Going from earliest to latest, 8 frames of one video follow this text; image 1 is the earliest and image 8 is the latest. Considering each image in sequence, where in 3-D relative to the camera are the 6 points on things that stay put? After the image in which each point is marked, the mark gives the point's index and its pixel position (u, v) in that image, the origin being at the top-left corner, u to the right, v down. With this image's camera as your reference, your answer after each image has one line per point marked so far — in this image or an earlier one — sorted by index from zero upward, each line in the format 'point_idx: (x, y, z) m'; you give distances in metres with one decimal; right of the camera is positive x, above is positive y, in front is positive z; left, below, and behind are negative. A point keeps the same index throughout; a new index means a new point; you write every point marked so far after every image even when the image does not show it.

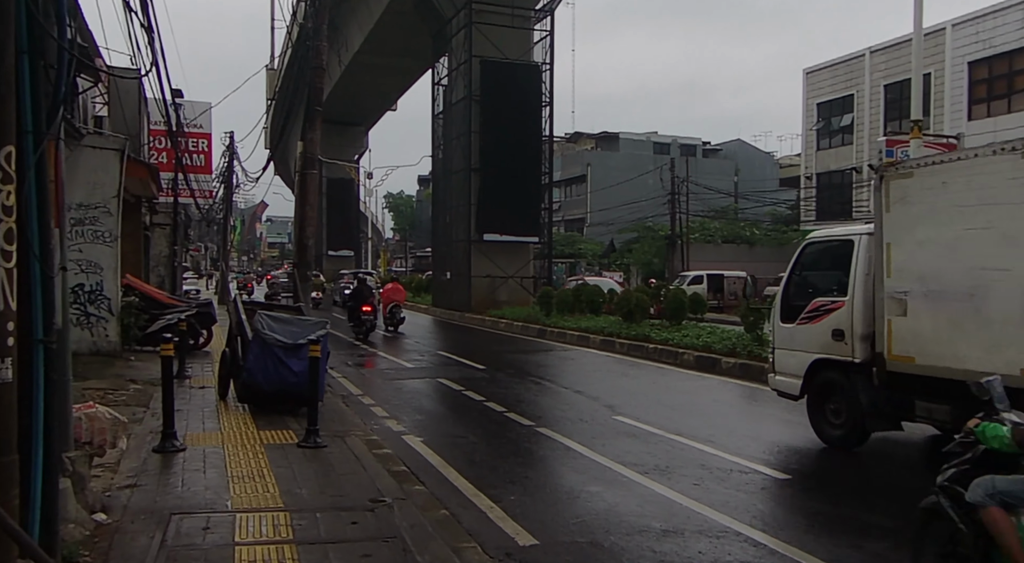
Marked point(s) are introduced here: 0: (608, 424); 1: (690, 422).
0: (+1.1, -1.7, +9.2) m
1: (+2.2, -1.7, +9.4) m
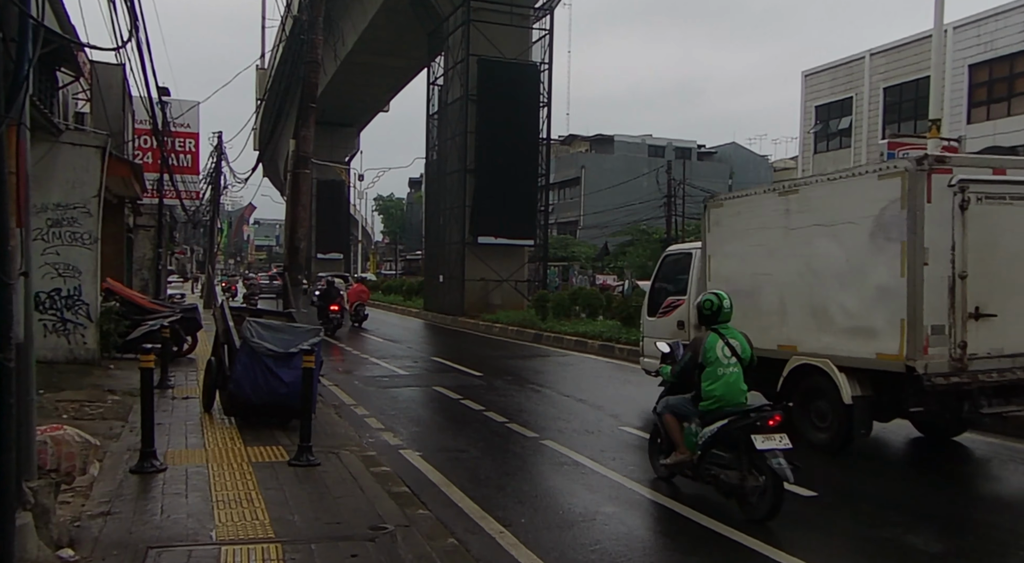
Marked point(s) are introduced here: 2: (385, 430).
0: (+1.2, -1.7, +8.7) m
1: (+2.2, -1.7, +9.0) m
2: (-1.5, -1.7, +8.9) m
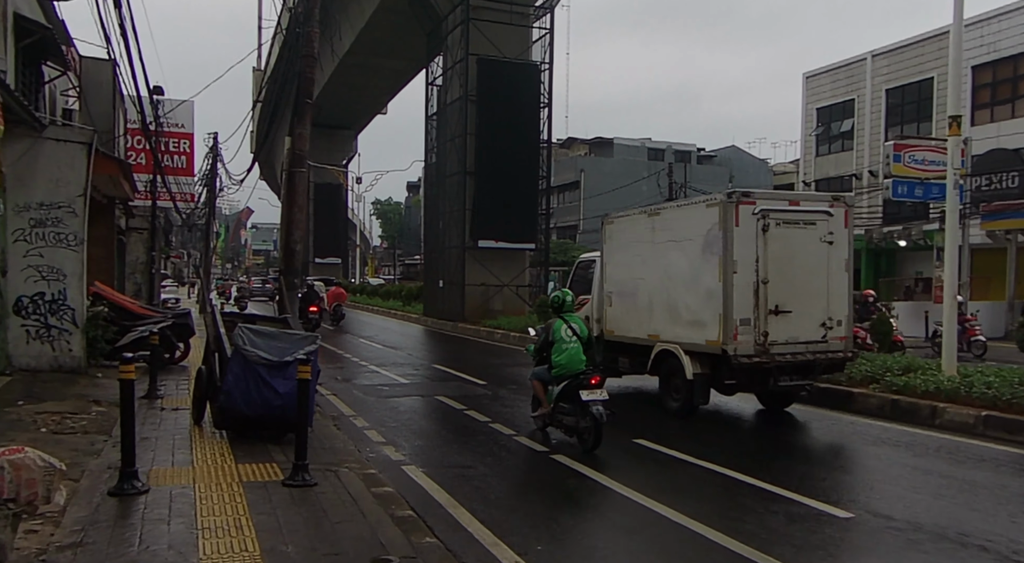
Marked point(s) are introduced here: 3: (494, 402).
0: (+1.3, -1.8, +8.2) m
1: (+2.3, -1.8, +8.5) m
2: (-1.4, -1.8, +8.4) m
3: (-0.3, -1.8, +11.8) m
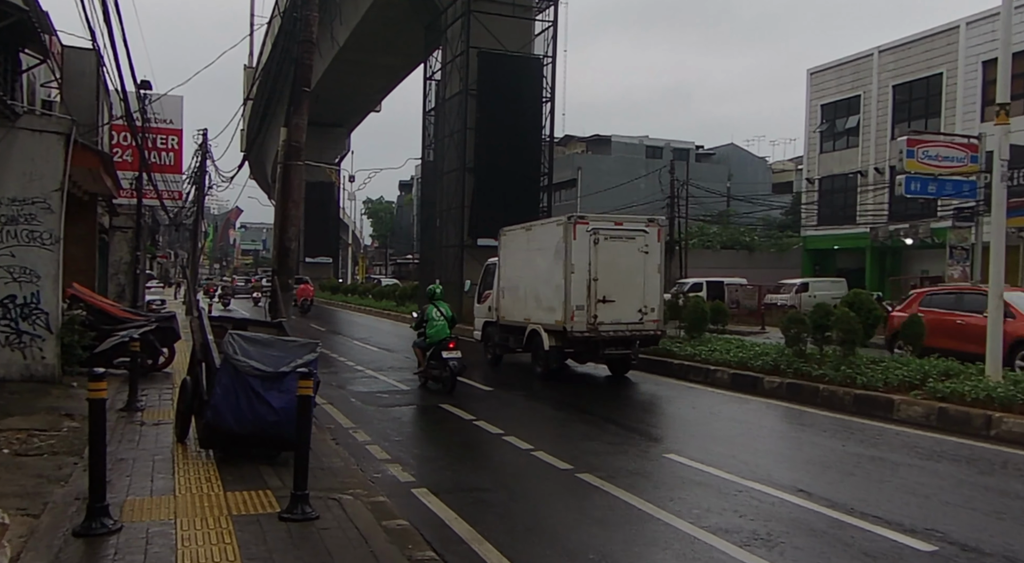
0: (+1.4, -1.8, +7.4) m
1: (+2.5, -1.8, +7.7) m
2: (-1.2, -1.8, +7.6) m
3: (-0.1, -1.8, +11.0) m
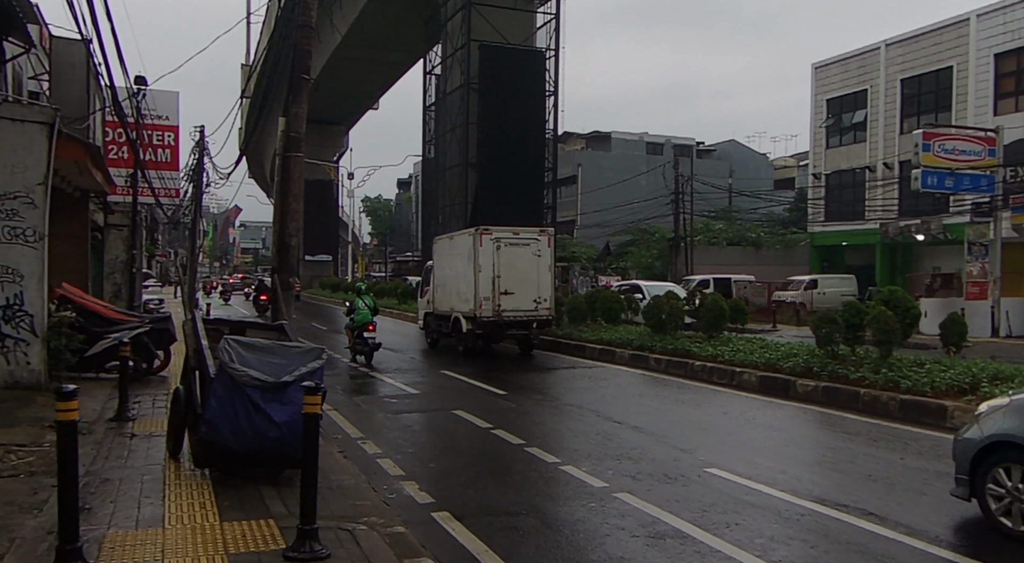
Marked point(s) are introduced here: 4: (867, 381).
0: (+1.7, -1.7, +6.7) m
1: (+2.7, -1.7, +7.0) m
2: (-0.9, -1.7, +6.9) m
3: (+0.1, -1.8, +10.2) m
4: (+4.8, -1.3, +10.5) m
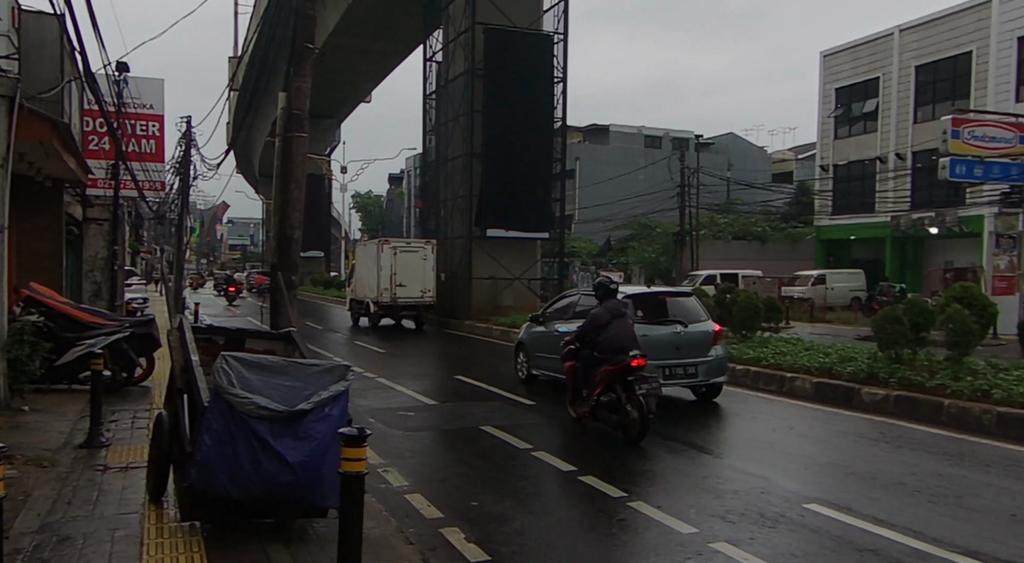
0: (+2.2, -1.7, +5.4) m
1: (+3.2, -1.7, +5.7) m
2: (-0.5, -1.7, +5.6) m
3: (+0.5, -1.7, +9.0) m
4: (+5.2, -1.3, +9.3) m
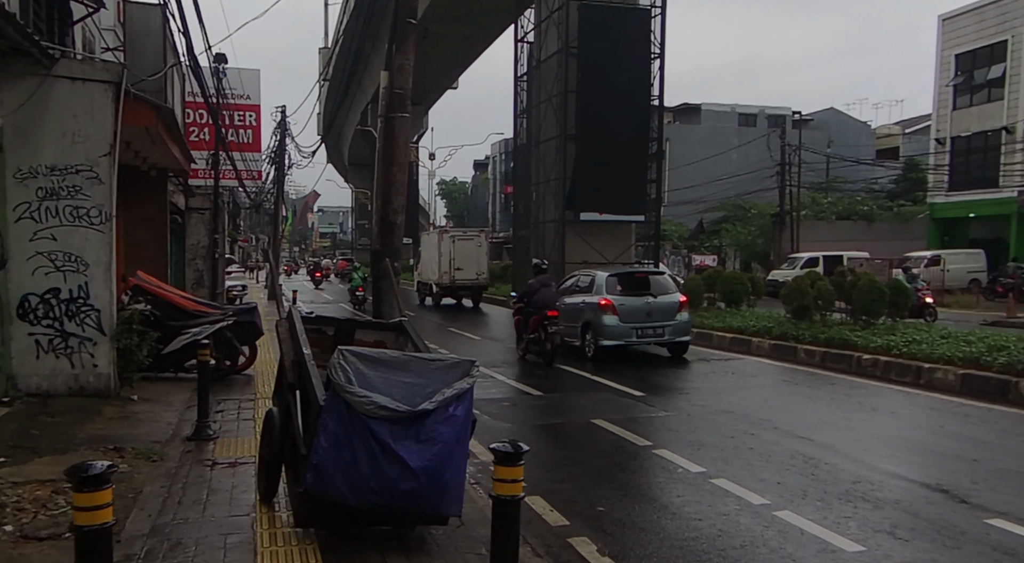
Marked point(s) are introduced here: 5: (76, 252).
0: (+3.0, -1.6, +4.6) m
1: (+4.0, -1.6, +4.8) m
2: (+0.4, -1.6, +5.1) m
3: (+1.8, -1.6, +8.3) m
4: (+6.4, -1.1, +8.1) m
5: (-4.5, +0.3, +8.1) m
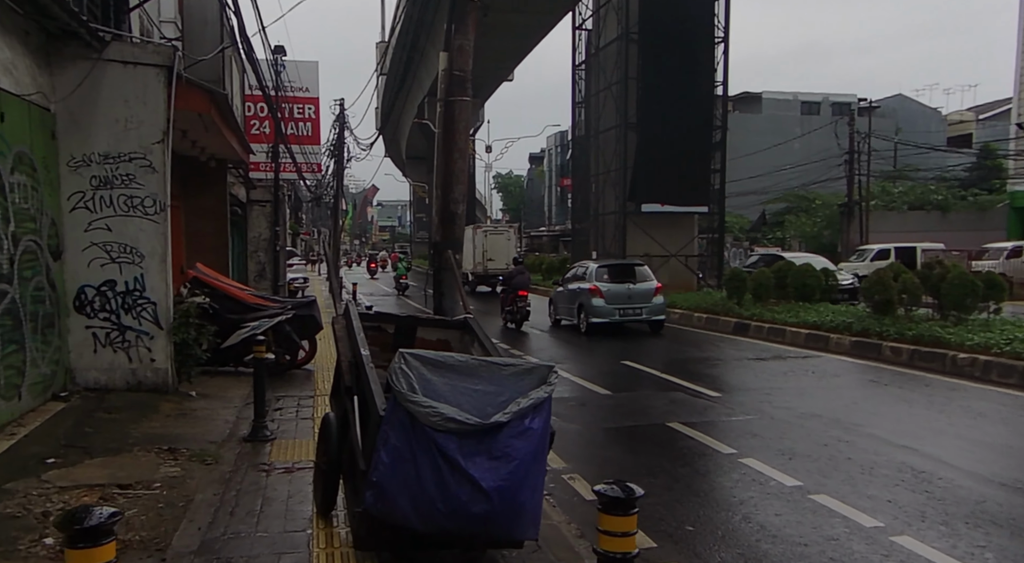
0: (+3.4, -1.6, +3.9) m
1: (+4.5, -1.5, +4.0) m
2: (+0.9, -1.6, +4.5) m
3: (+2.5, -1.5, +7.7) m
4: (+7.1, -1.0, +7.1) m
5: (-3.9, +0.4, +7.9) m
